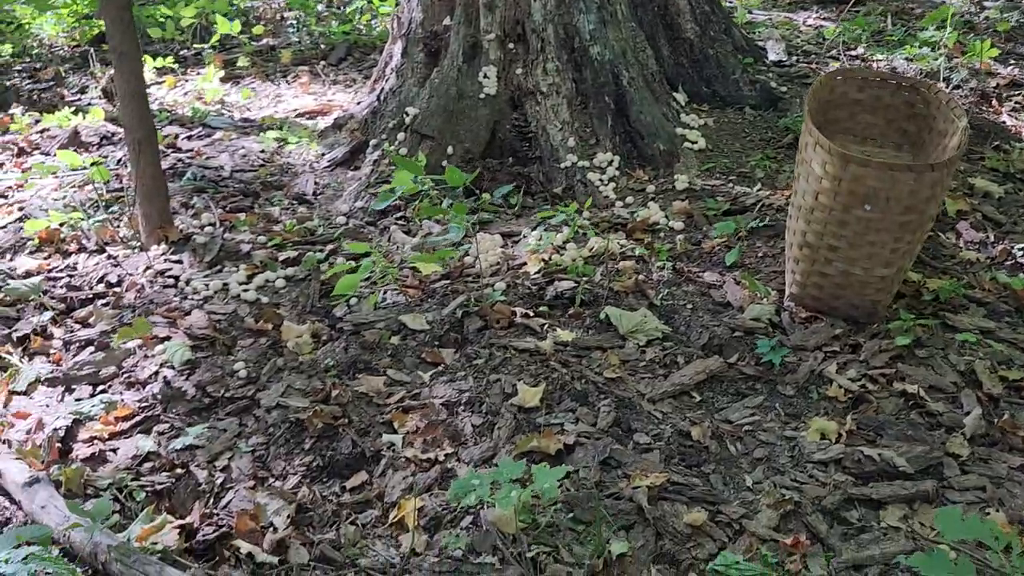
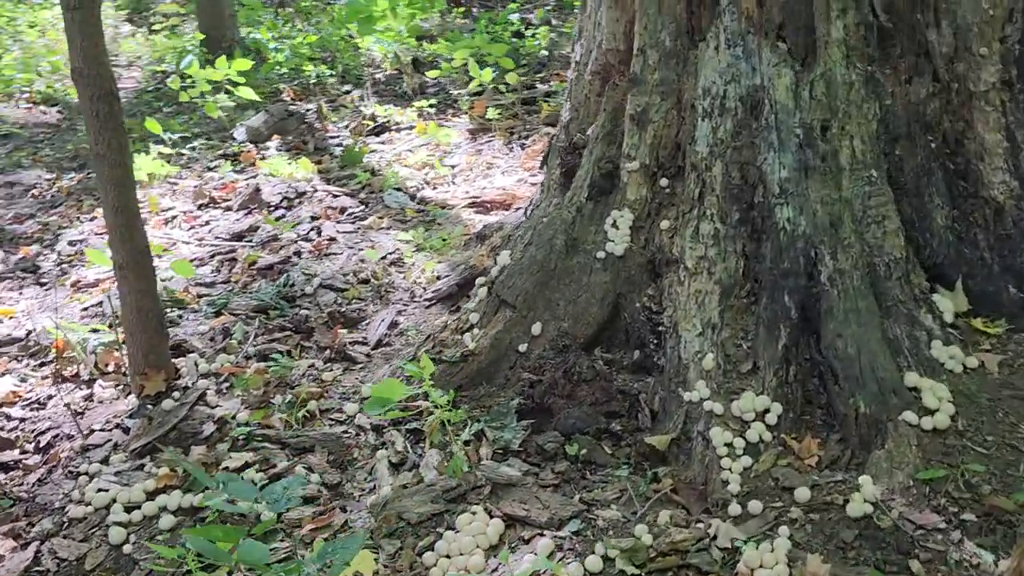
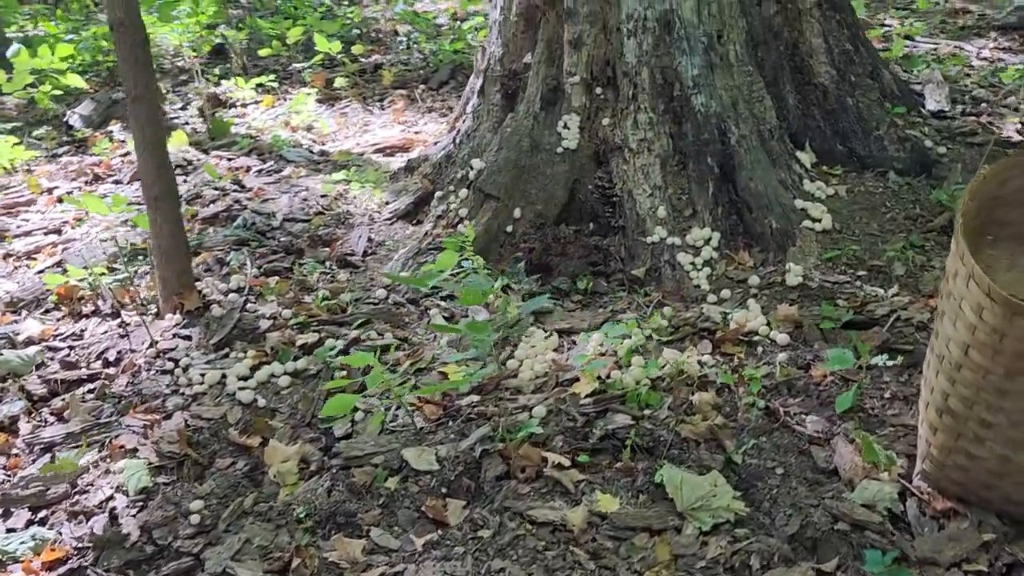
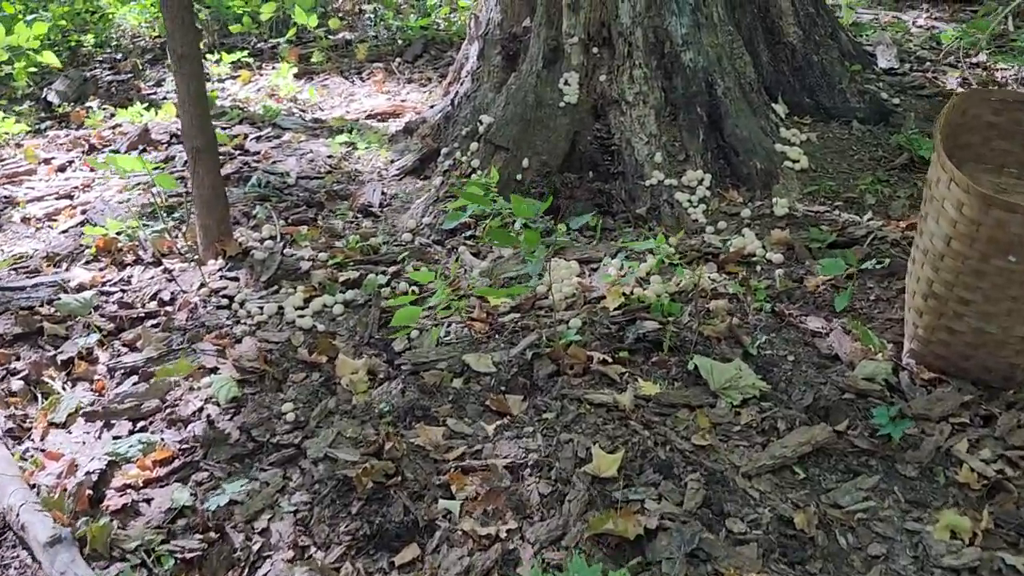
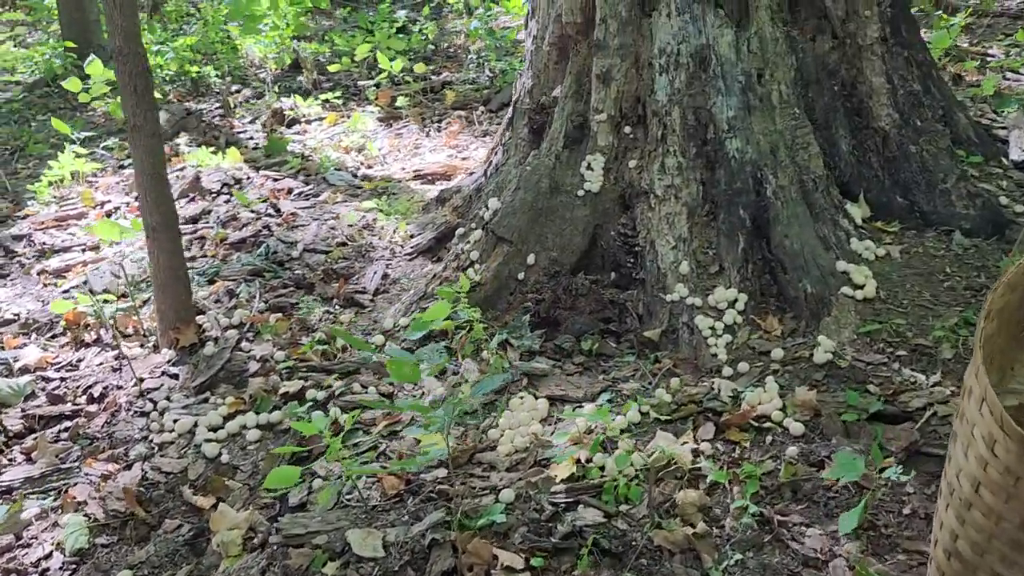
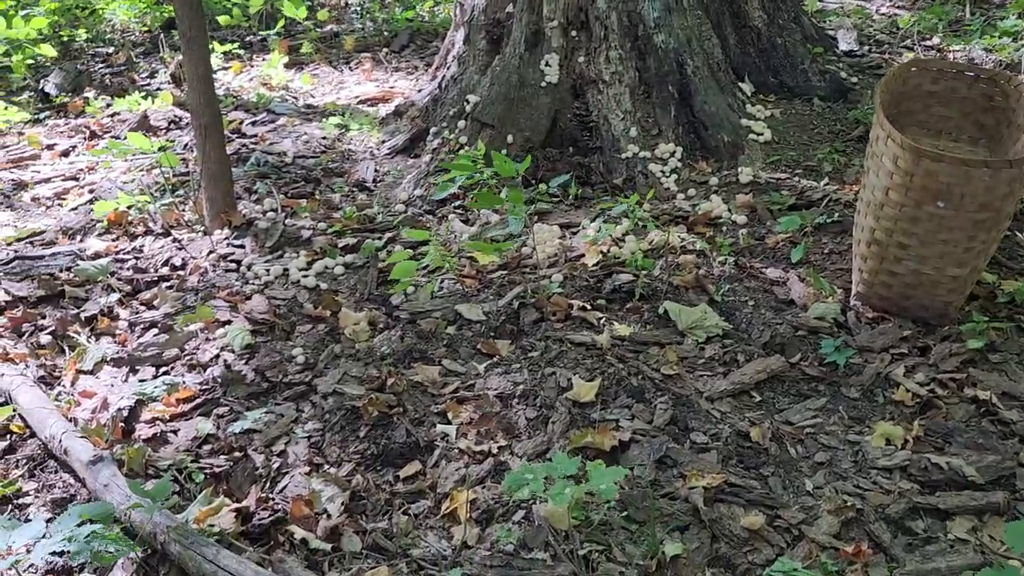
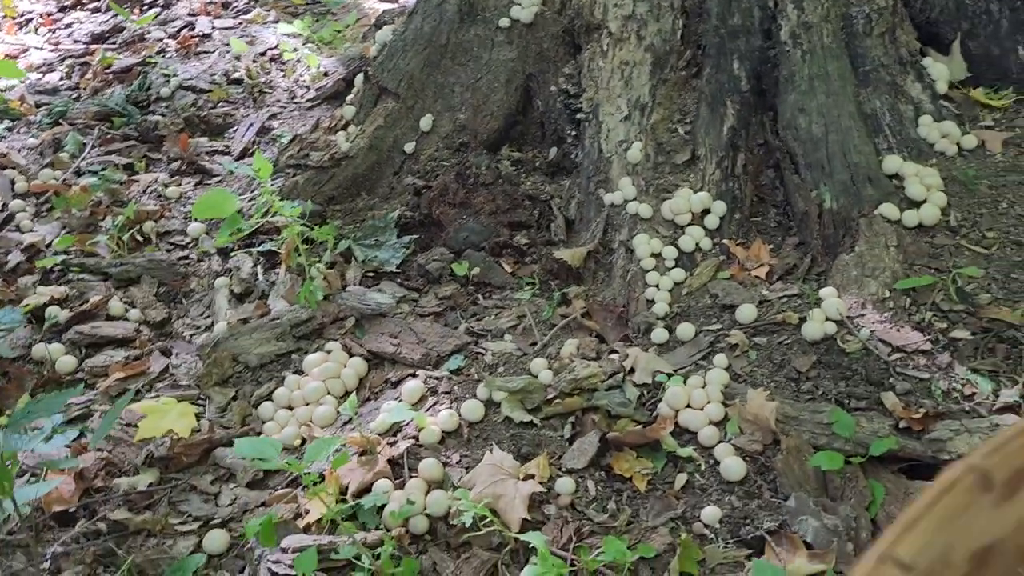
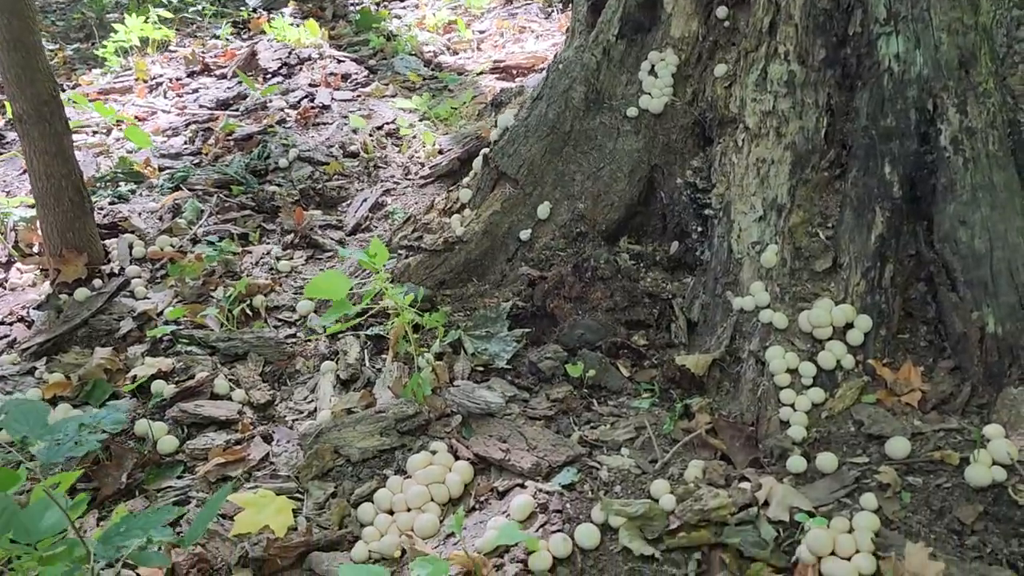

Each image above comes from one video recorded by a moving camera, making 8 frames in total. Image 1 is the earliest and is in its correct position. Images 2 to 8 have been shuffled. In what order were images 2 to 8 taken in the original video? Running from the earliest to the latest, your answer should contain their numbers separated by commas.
6, 4, 3, 5, 2, 8, 7
